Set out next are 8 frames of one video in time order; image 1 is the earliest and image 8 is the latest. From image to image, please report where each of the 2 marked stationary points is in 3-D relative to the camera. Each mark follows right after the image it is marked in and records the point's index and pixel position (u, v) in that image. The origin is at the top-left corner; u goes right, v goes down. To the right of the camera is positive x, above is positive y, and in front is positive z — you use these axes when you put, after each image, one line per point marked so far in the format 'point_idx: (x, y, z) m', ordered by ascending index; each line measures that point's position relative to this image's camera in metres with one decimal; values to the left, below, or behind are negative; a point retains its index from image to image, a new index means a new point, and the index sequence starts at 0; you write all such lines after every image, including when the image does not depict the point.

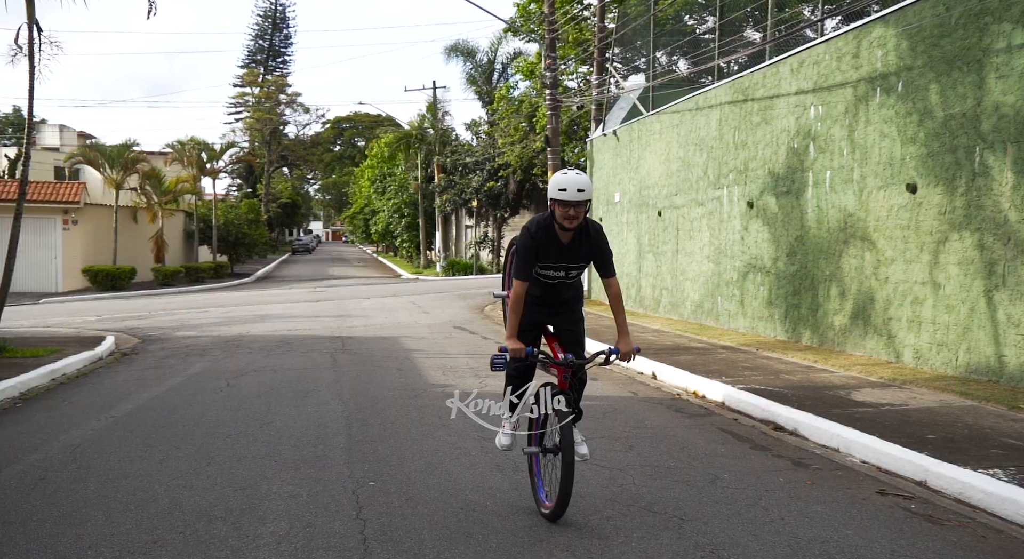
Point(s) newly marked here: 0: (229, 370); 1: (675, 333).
0: (-3.5, -1.1, +11.3) m
1: (+2.4, -0.8, +13.5) m
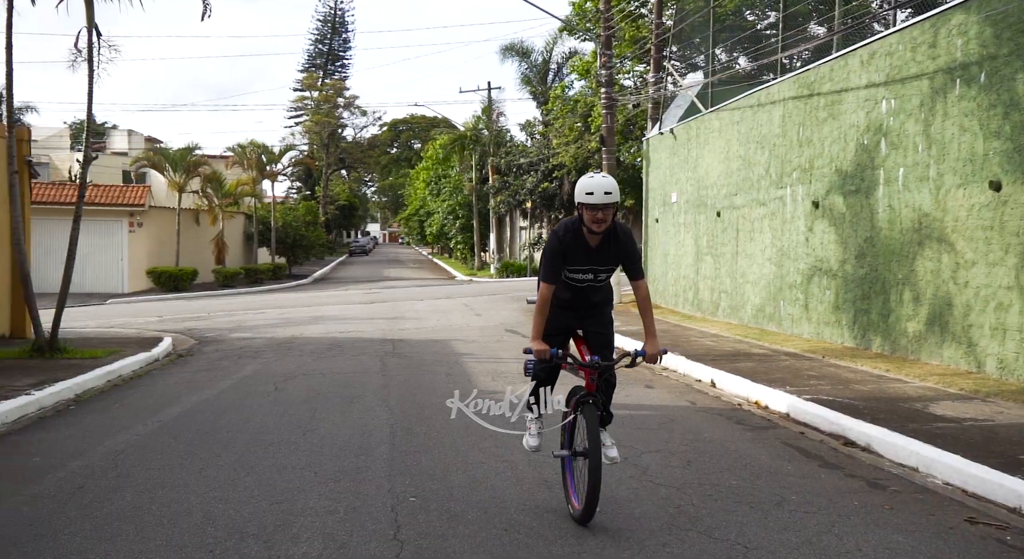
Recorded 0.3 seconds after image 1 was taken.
0: (-2.9, -1.2, +11.2) m
1: (+3.2, -0.8, +13.0) m
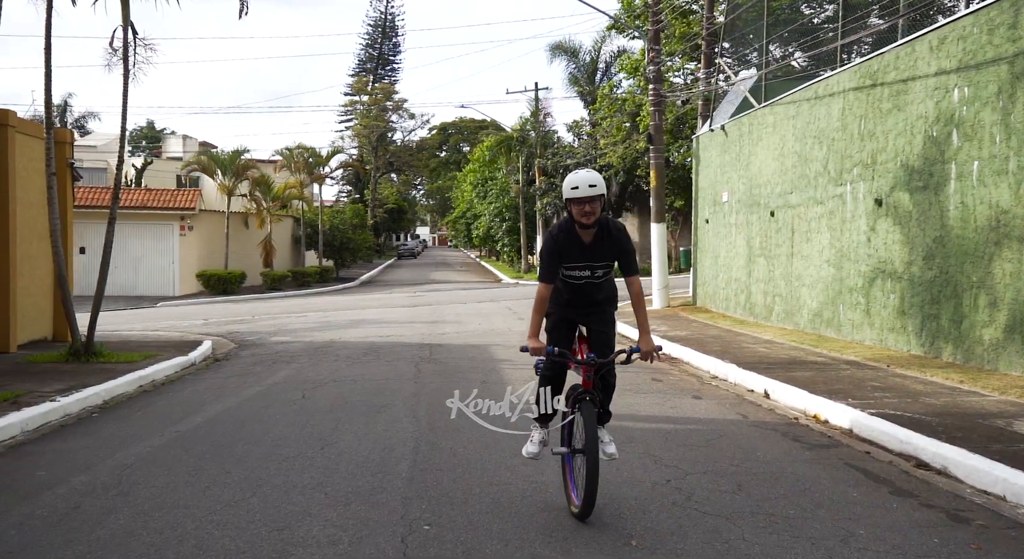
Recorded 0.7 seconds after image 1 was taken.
0: (-2.4, -1.2, +10.8) m
1: (+3.7, -0.9, +12.3) m
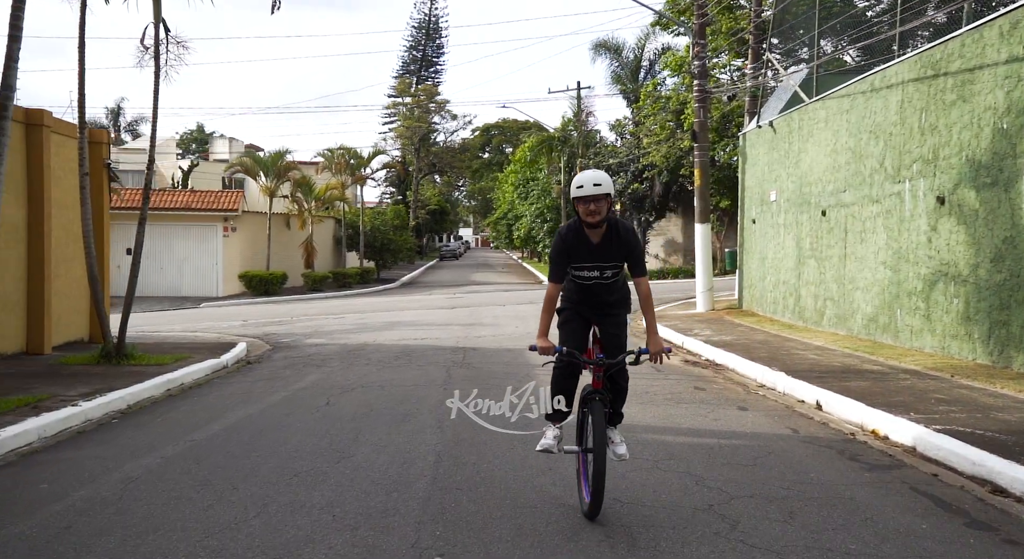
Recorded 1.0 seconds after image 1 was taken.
0: (-2.0, -1.2, +10.4) m
1: (+4.2, -0.9, +11.6) m
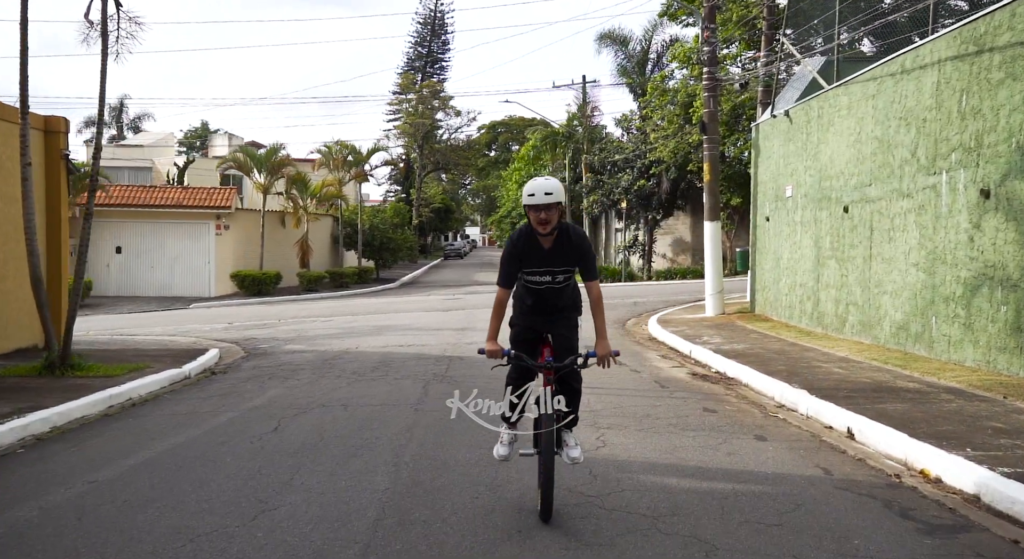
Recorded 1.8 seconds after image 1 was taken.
0: (-2.2, -1.2, +9.2) m
1: (+4.1, -1.0, +10.3) m
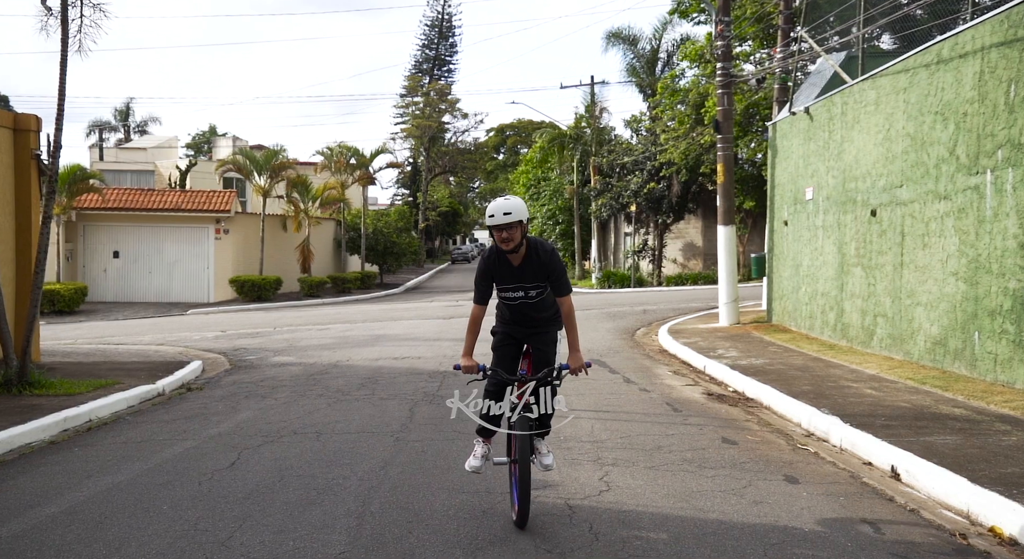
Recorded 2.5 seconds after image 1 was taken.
0: (-2.2, -1.3, +8.2) m
1: (+4.0, -1.1, +9.3) m
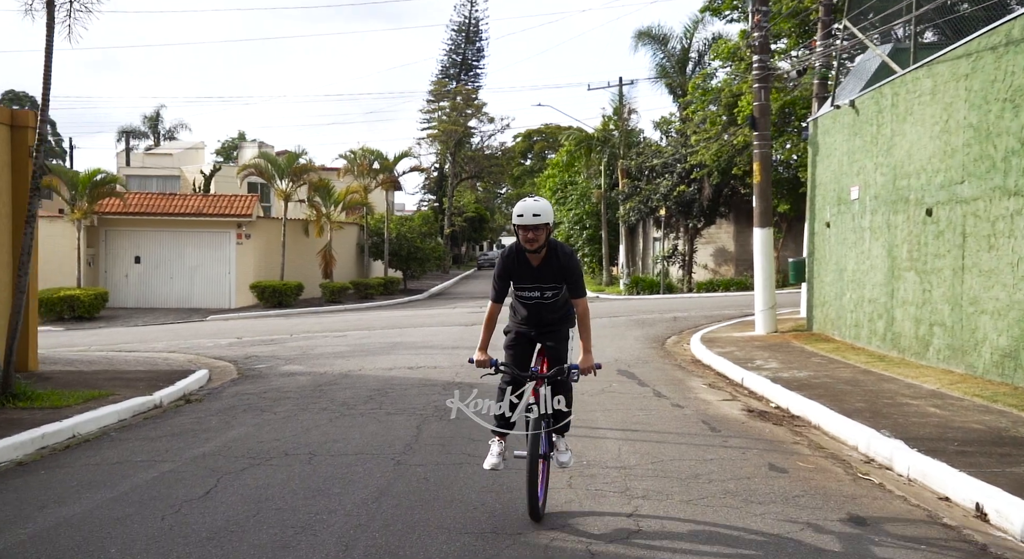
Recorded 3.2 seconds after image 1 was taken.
0: (-2.1, -1.4, +7.4) m
1: (+4.2, -1.1, +8.3) m
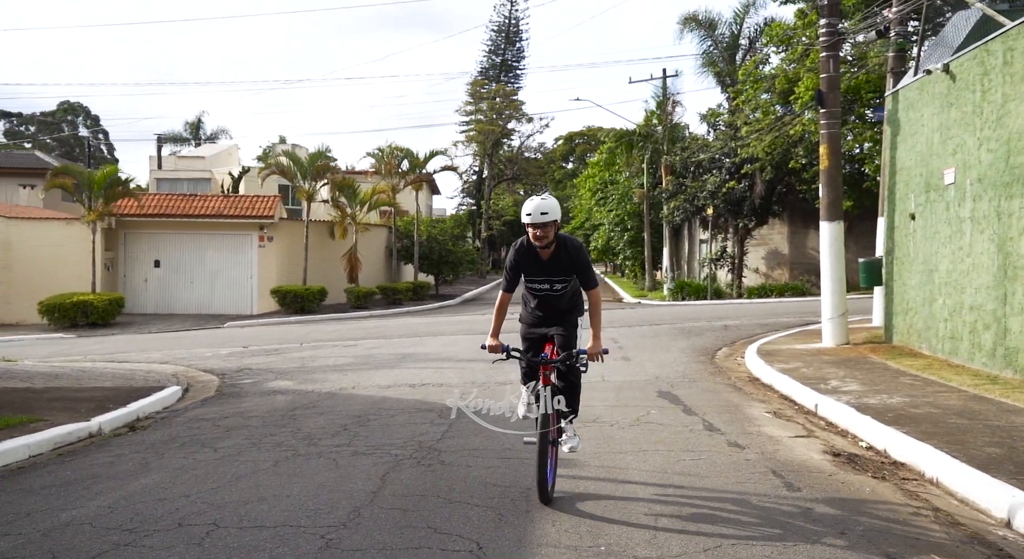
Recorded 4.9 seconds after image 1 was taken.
0: (-2.1, -1.4, +5.3) m
1: (+4.2, -1.1, +5.9) m
